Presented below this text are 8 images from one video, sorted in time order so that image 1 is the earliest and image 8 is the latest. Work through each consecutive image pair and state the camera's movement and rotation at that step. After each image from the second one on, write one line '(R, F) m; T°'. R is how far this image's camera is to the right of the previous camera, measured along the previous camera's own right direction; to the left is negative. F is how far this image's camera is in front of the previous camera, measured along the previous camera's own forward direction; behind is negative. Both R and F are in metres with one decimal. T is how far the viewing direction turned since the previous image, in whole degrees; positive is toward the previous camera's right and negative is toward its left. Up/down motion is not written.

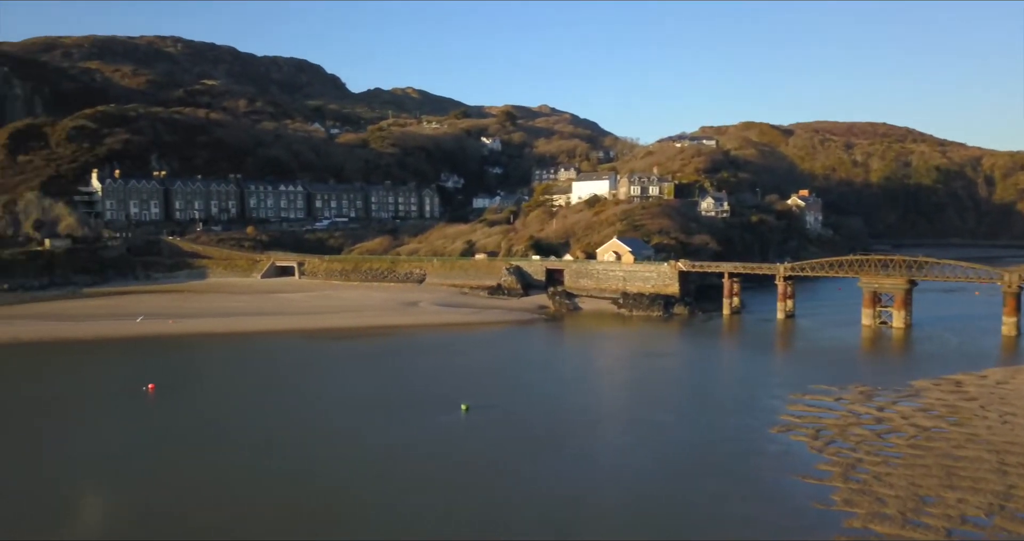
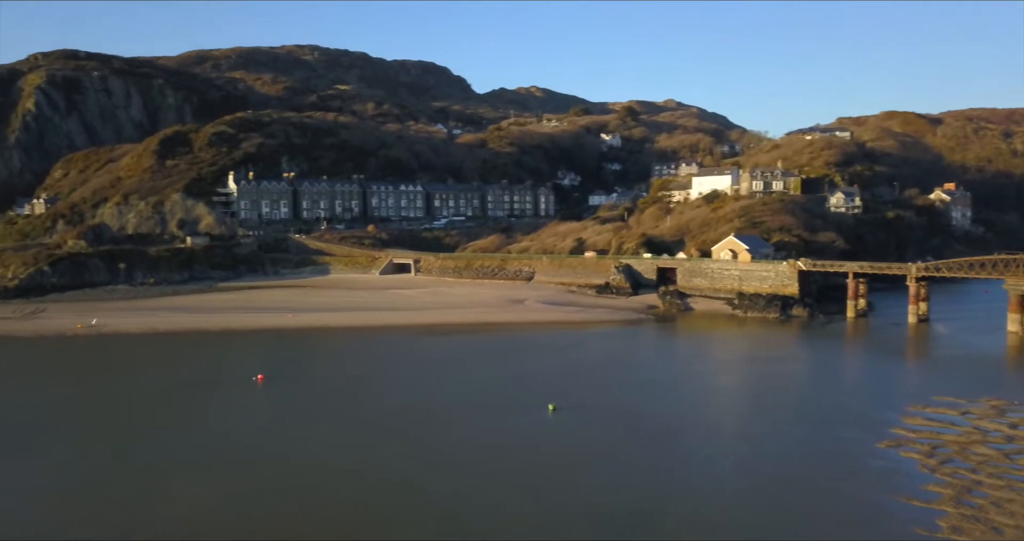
(+0.6, +0.3) m; -9°
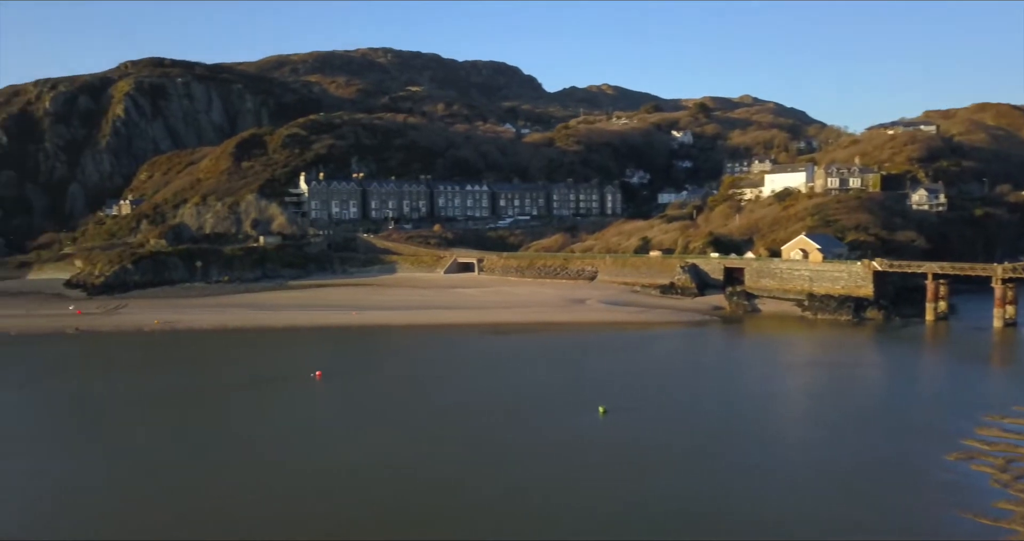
(+0.4, +0.1) m; -5°
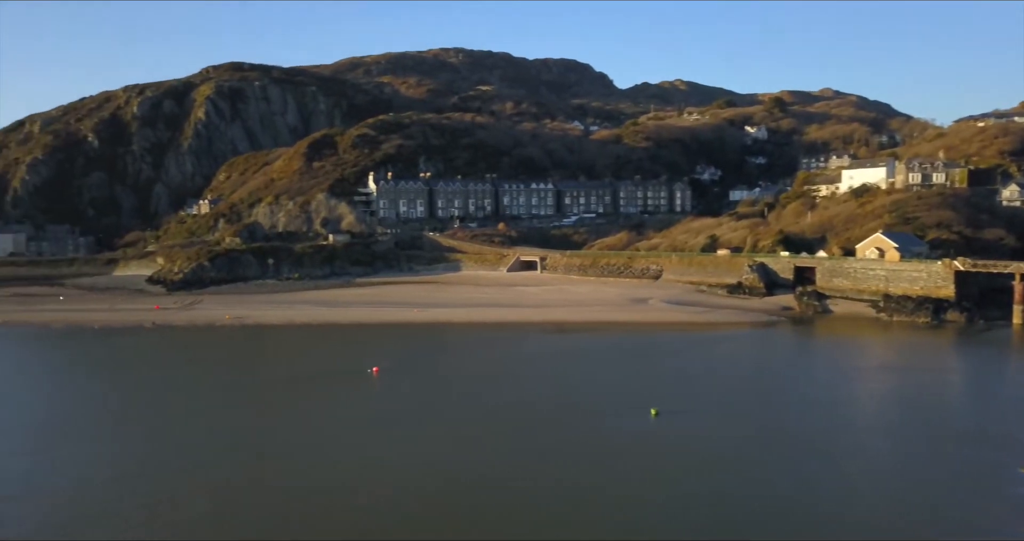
(+0.4, +0.1) m; -5°
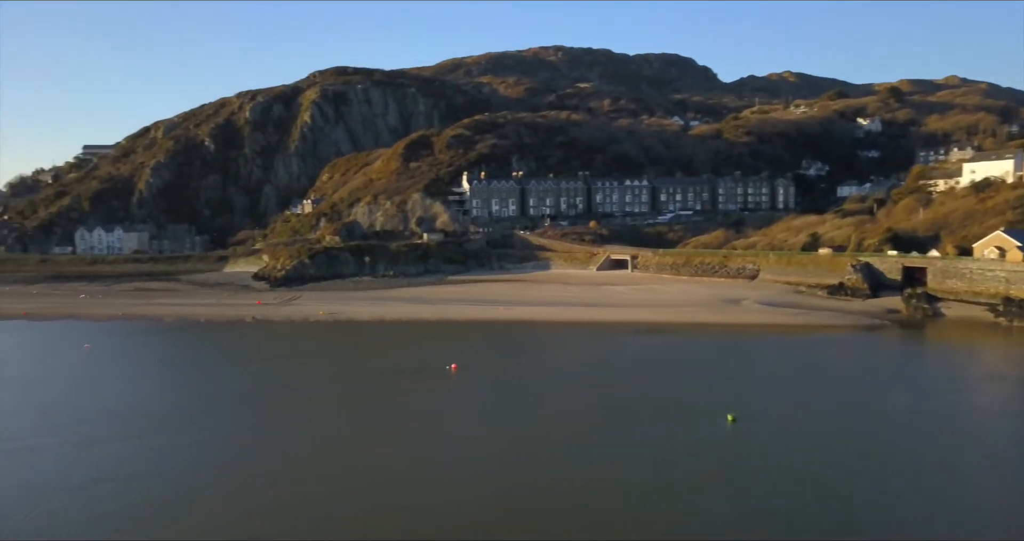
(+0.5, +0.2) m; -8°
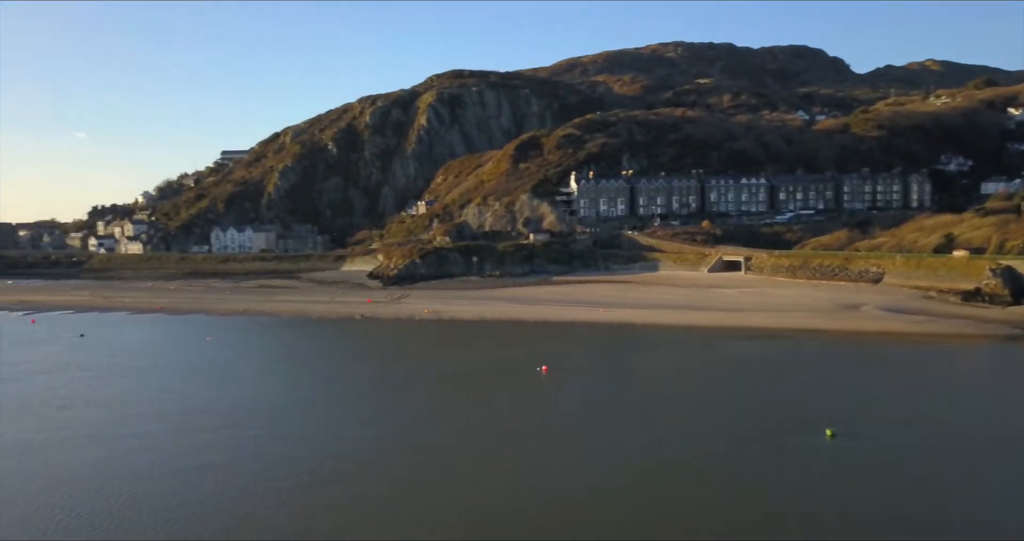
(+0.6, +0.2) m; -9°
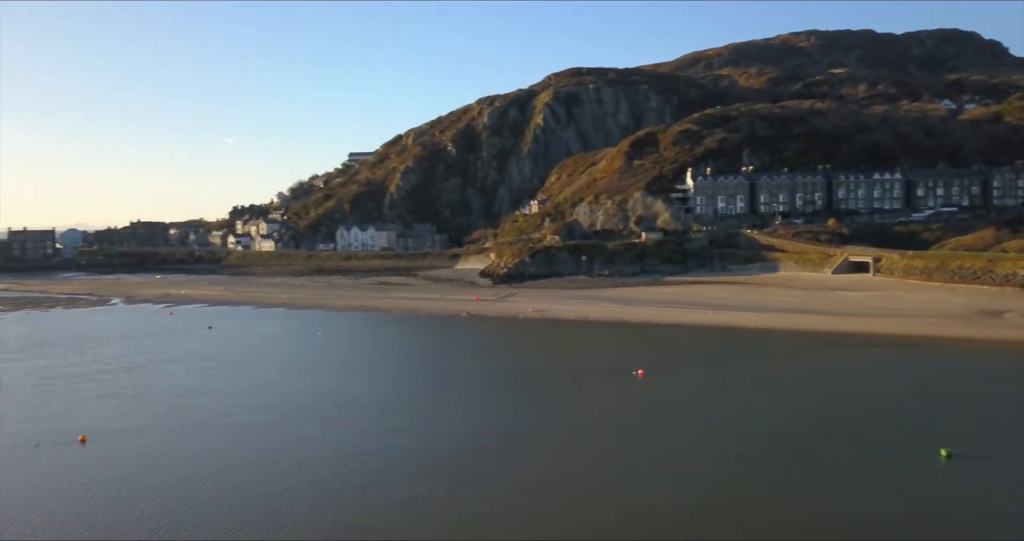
(+0.6, +0.2) m; -9°
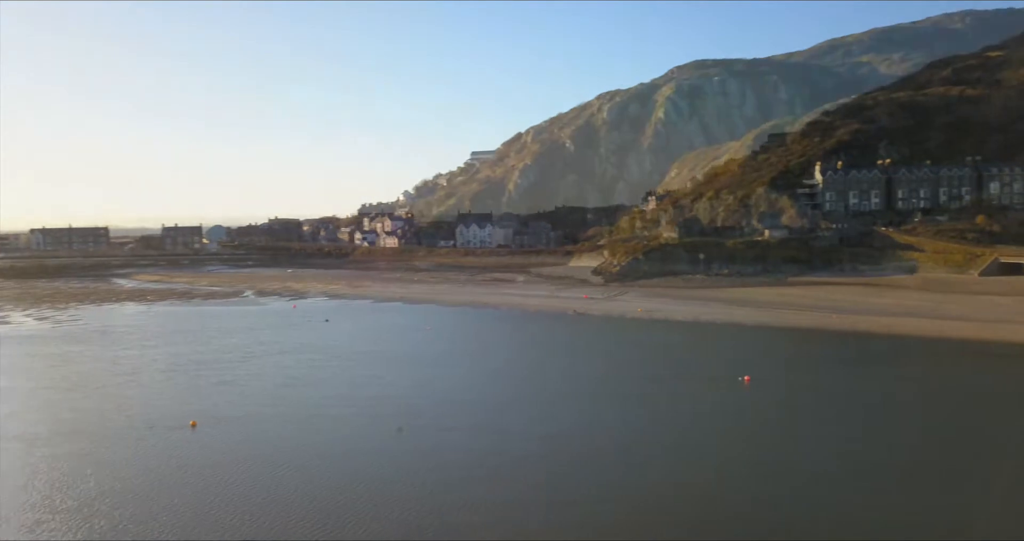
(+0.5, +0.3) m; -9°
